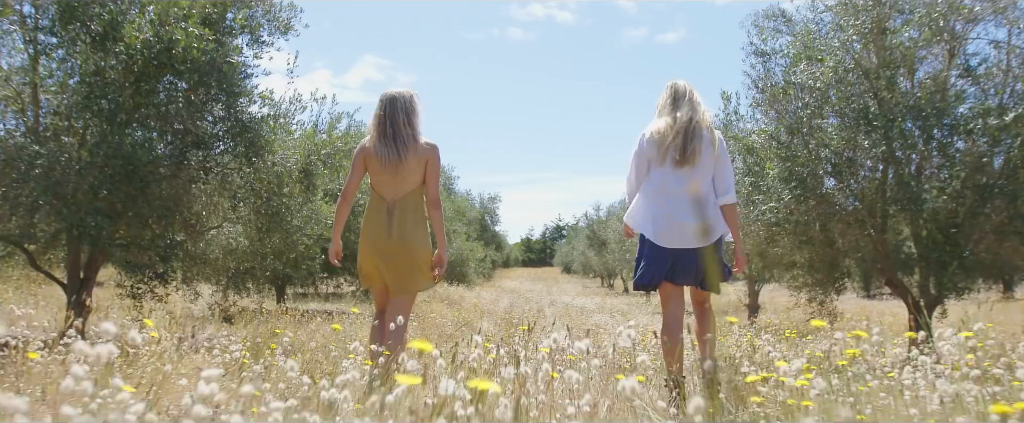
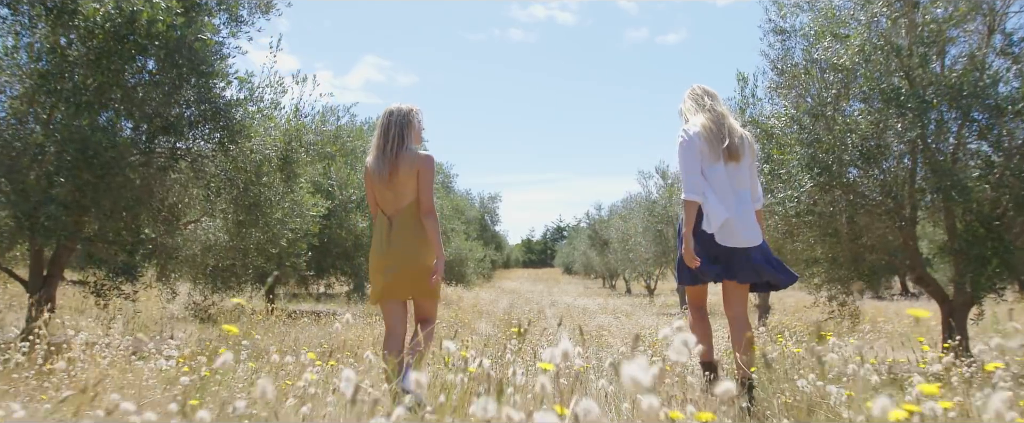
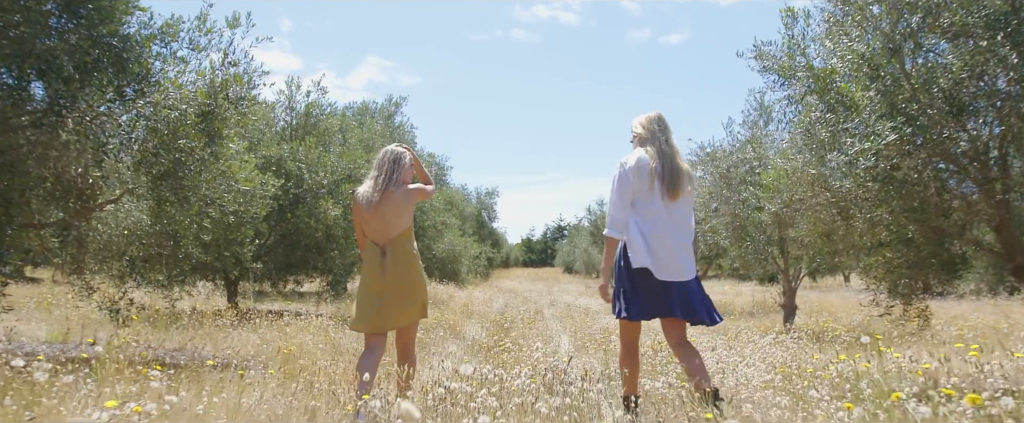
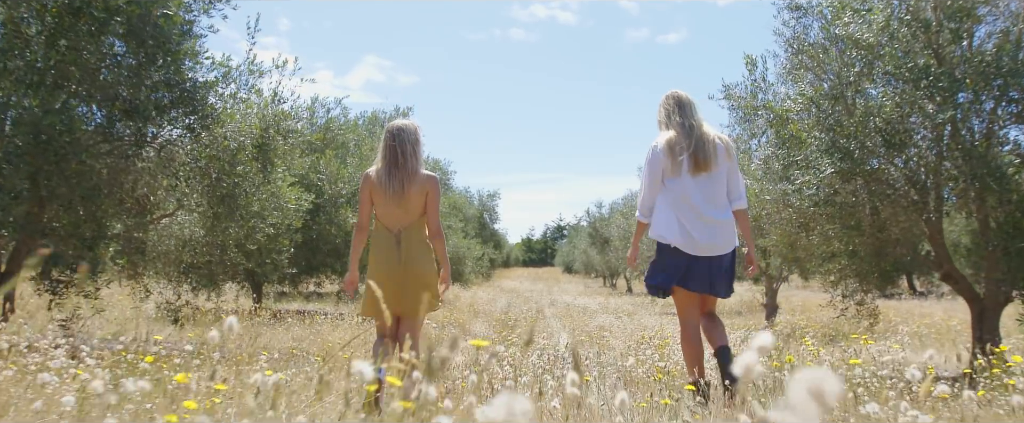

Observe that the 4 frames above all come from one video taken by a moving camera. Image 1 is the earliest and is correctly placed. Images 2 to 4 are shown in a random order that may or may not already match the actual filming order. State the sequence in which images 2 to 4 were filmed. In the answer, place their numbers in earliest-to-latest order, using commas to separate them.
2, 4, 3
